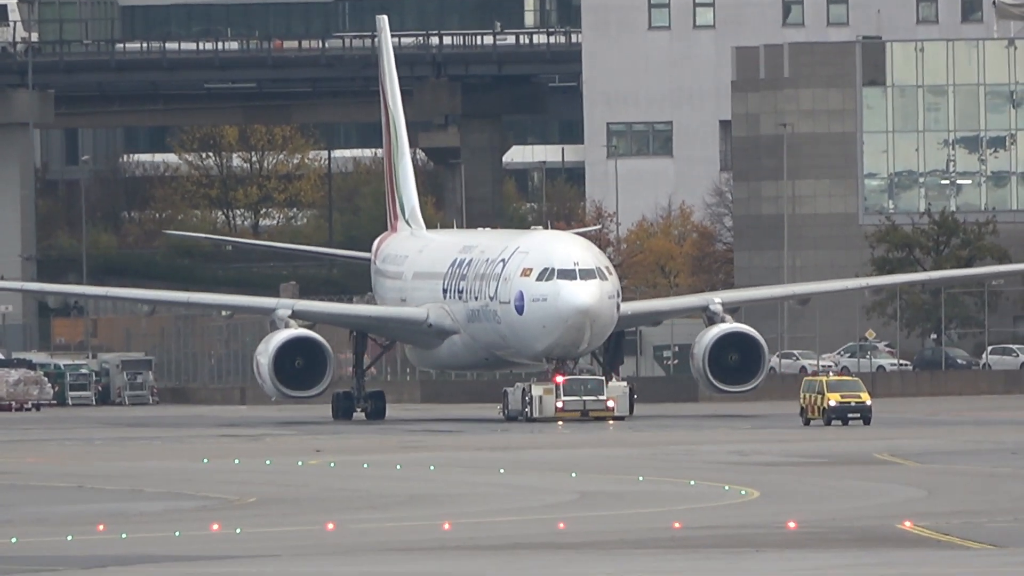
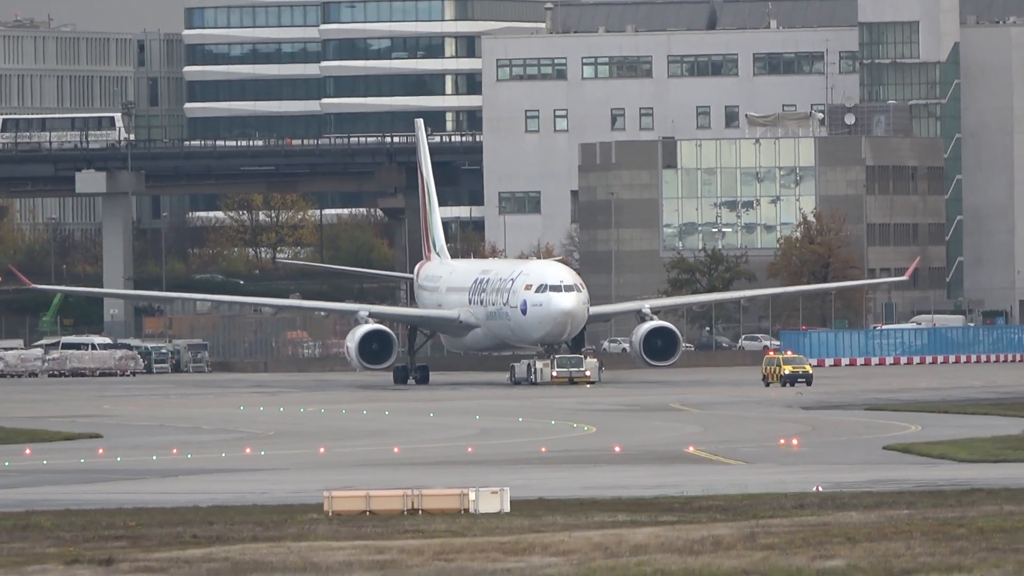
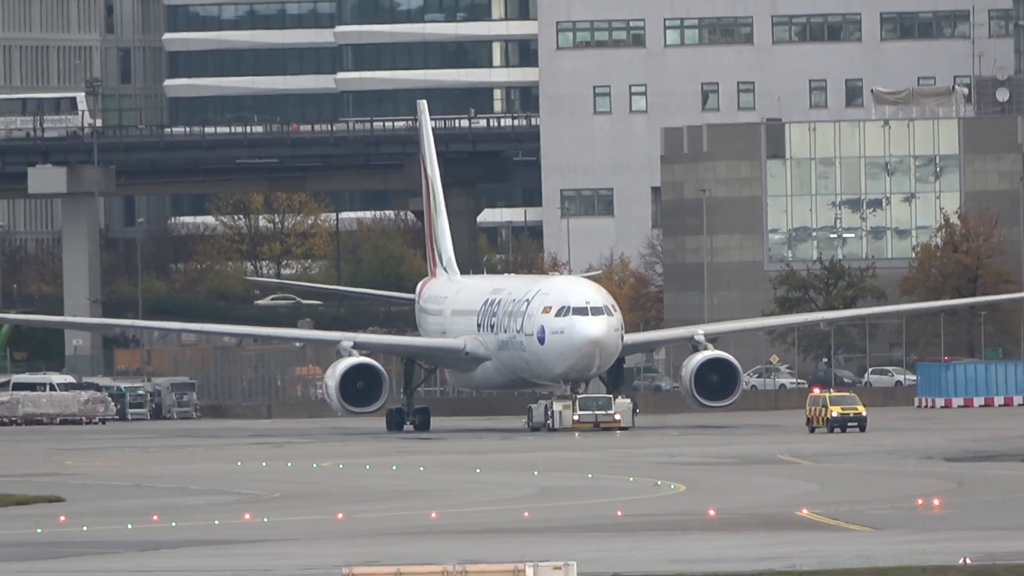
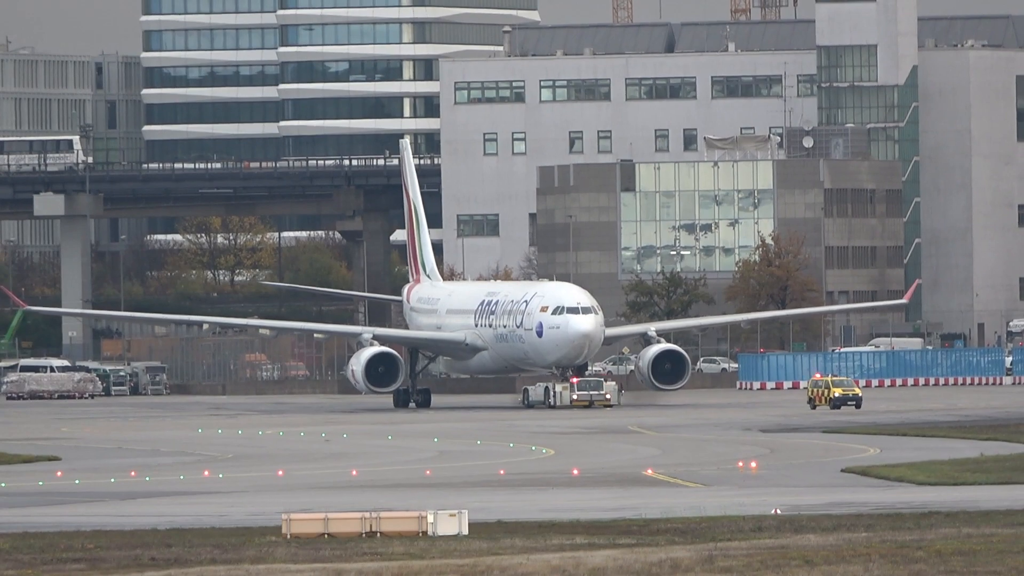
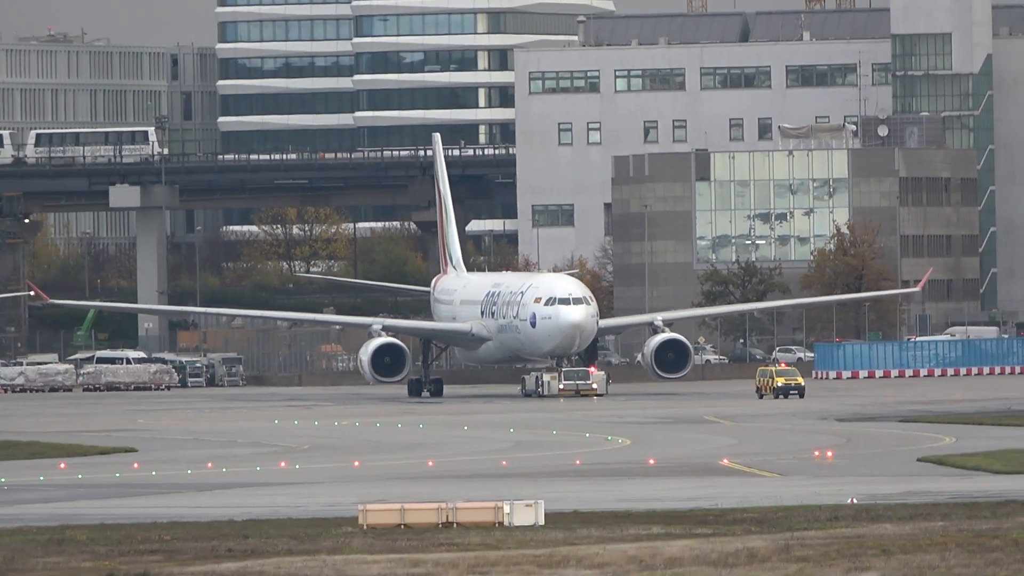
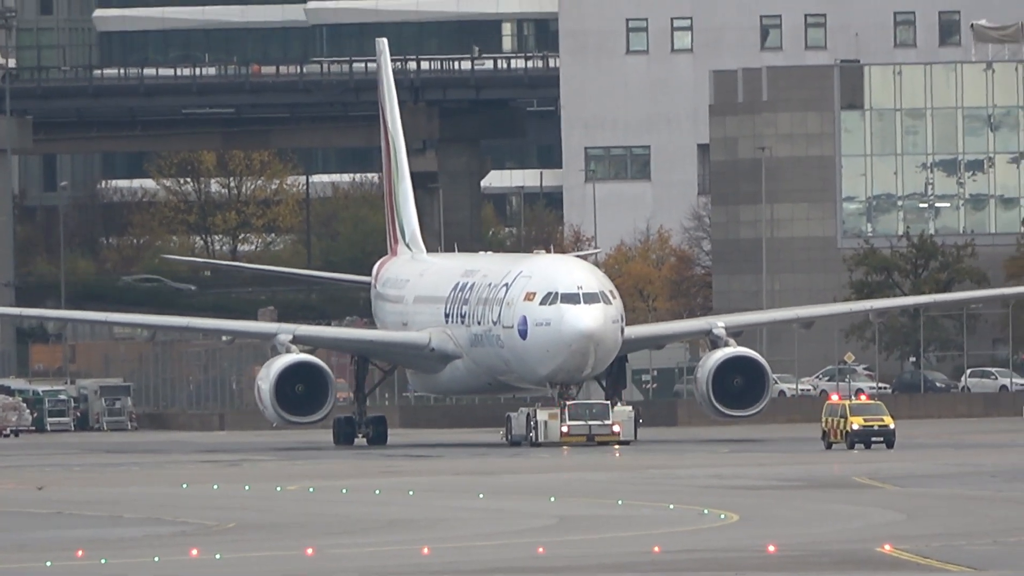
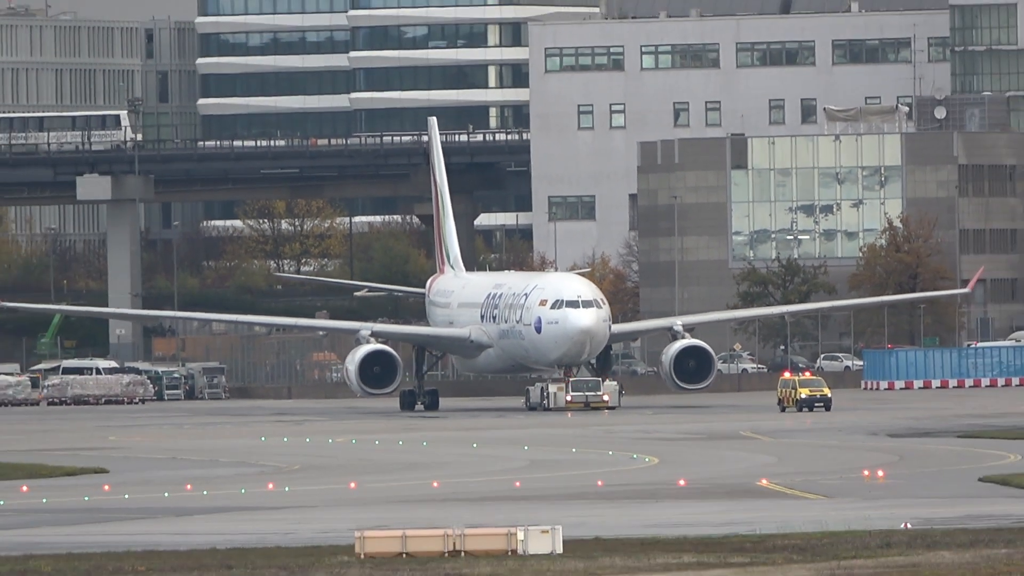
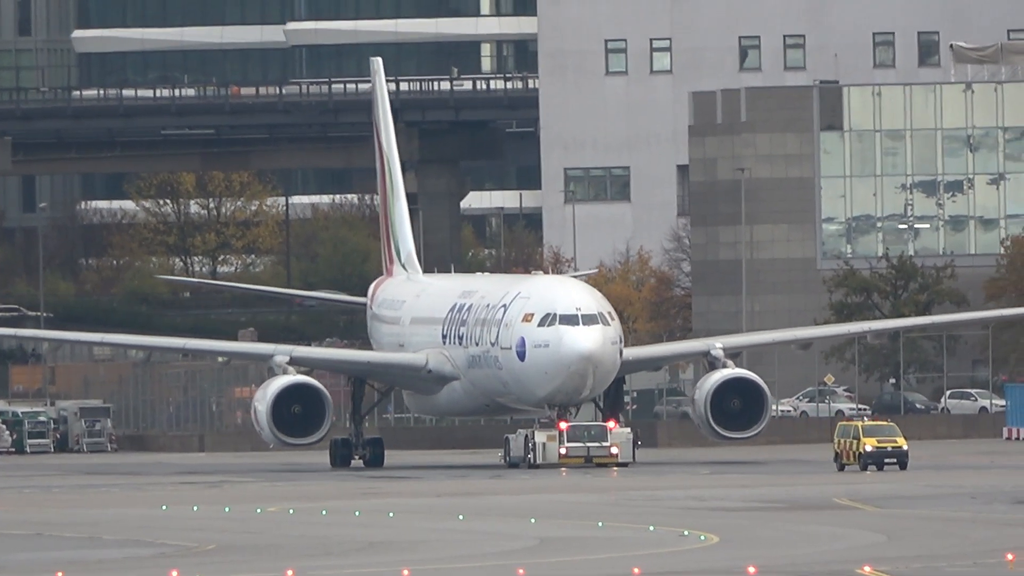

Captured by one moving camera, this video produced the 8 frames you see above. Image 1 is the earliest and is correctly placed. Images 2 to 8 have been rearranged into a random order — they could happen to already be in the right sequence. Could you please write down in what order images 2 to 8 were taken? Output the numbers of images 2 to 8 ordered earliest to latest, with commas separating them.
6, 8, 3, 7, 5, 2, 4
